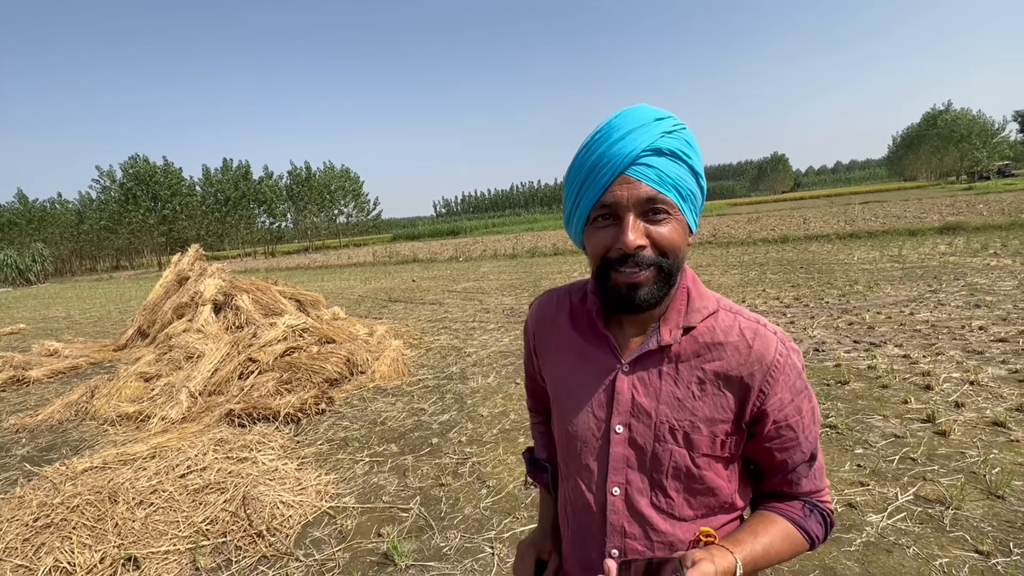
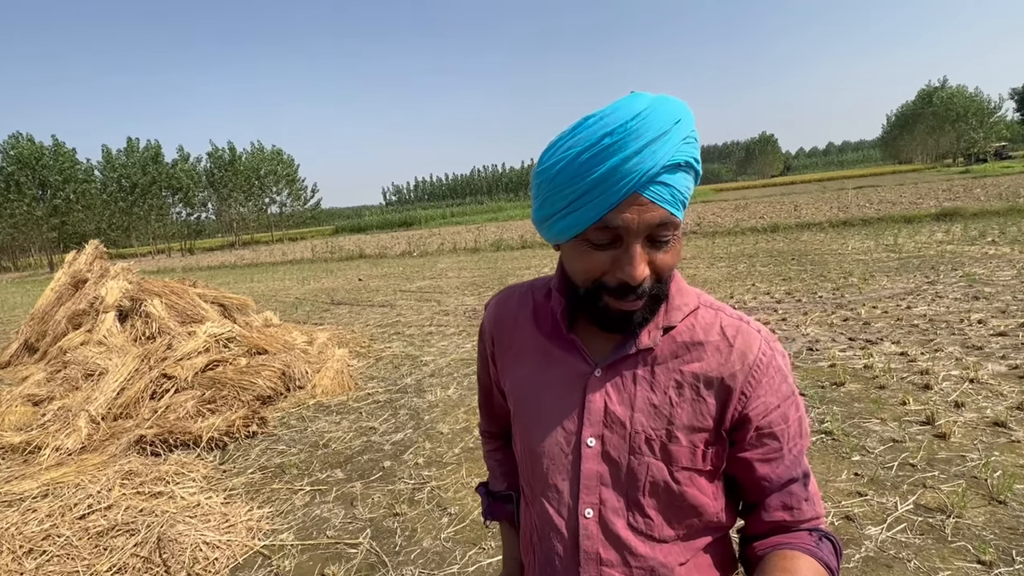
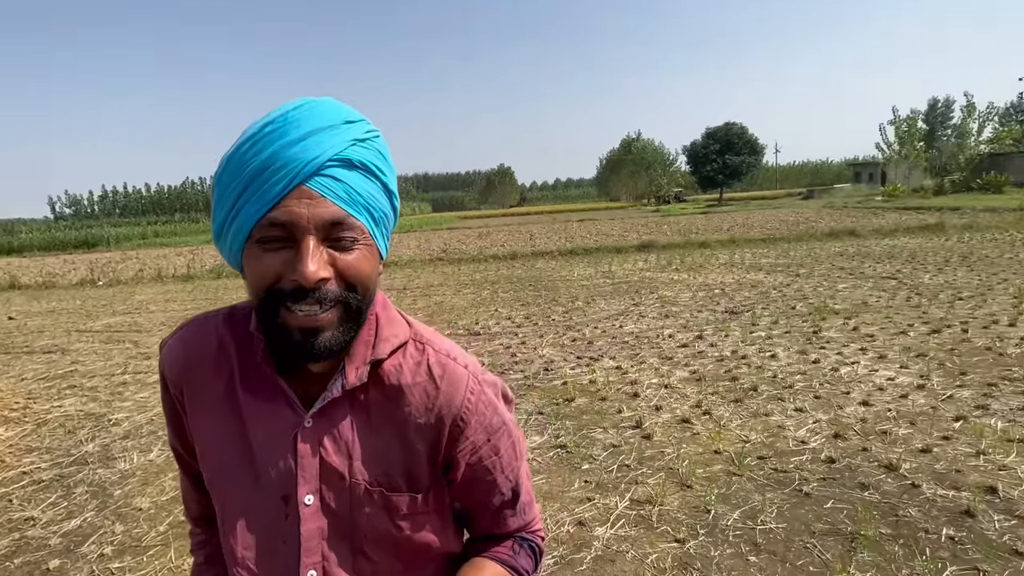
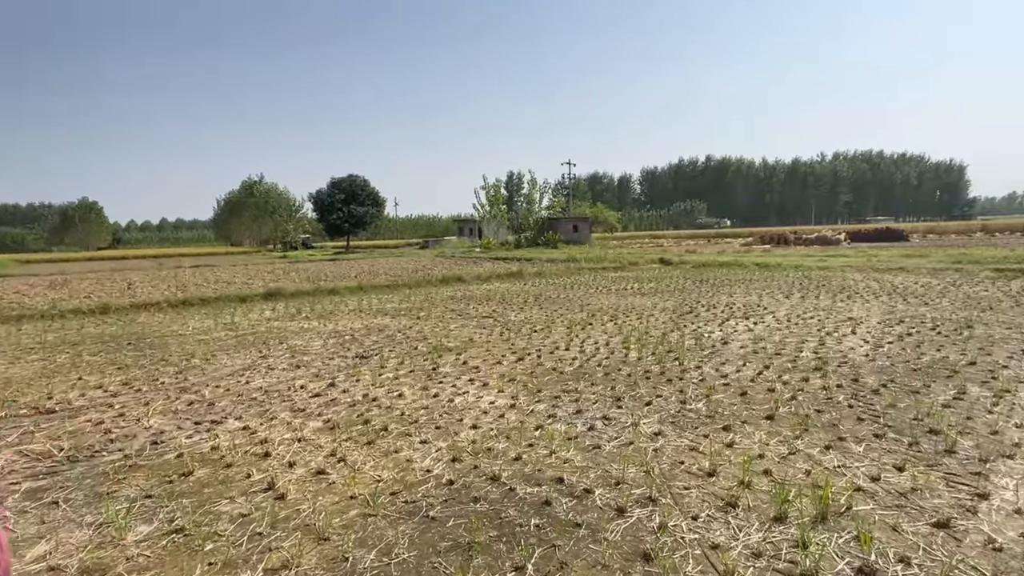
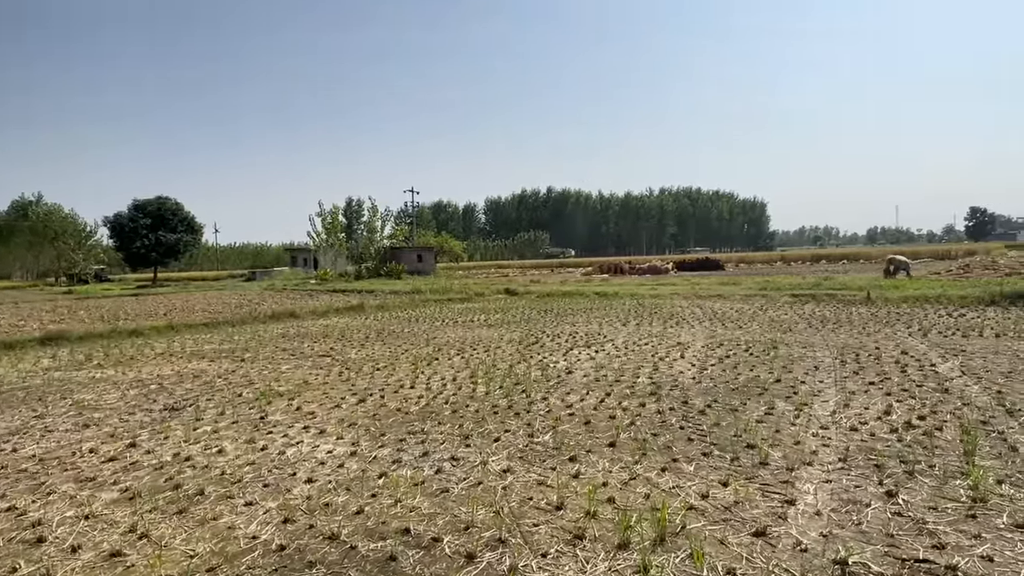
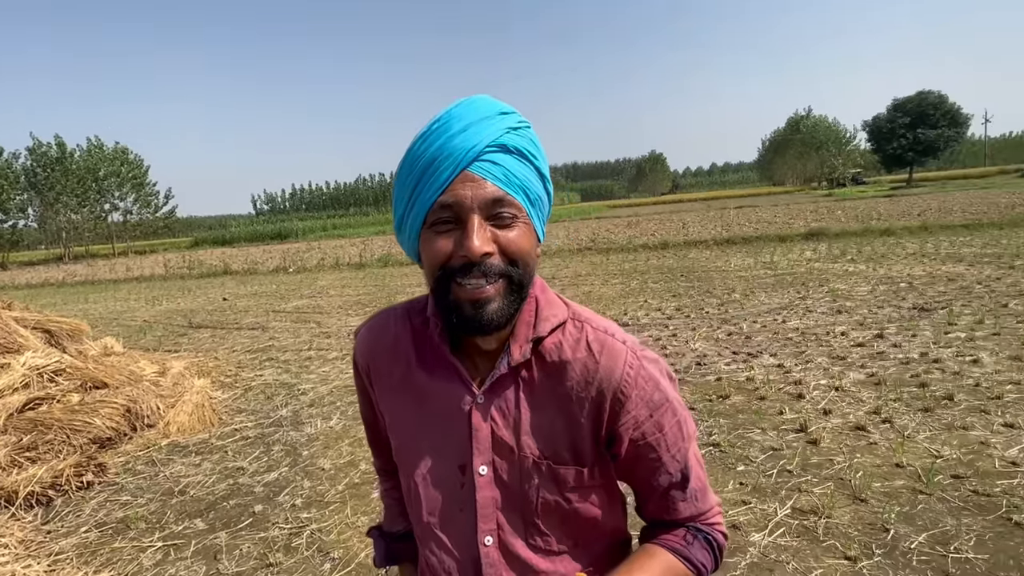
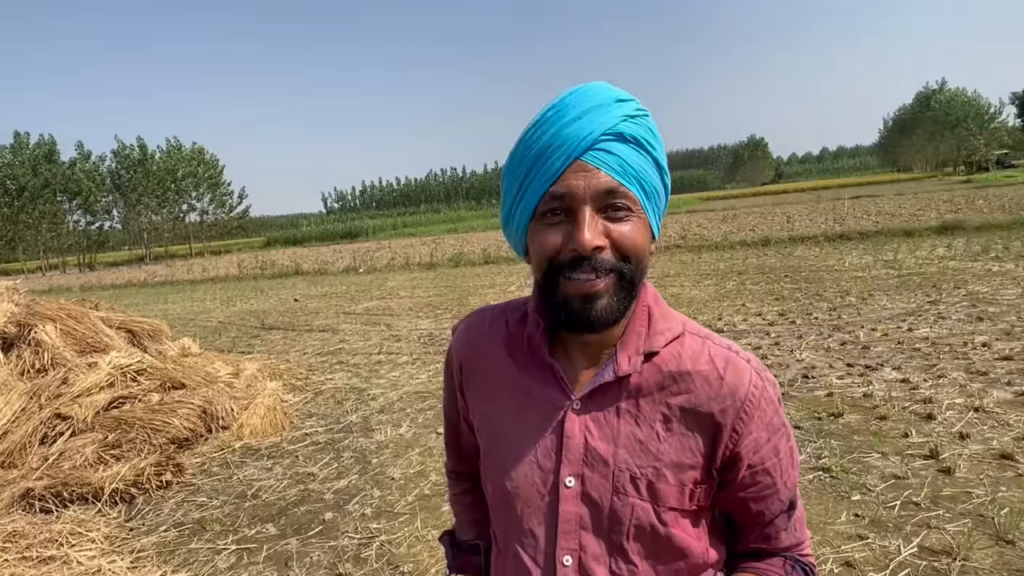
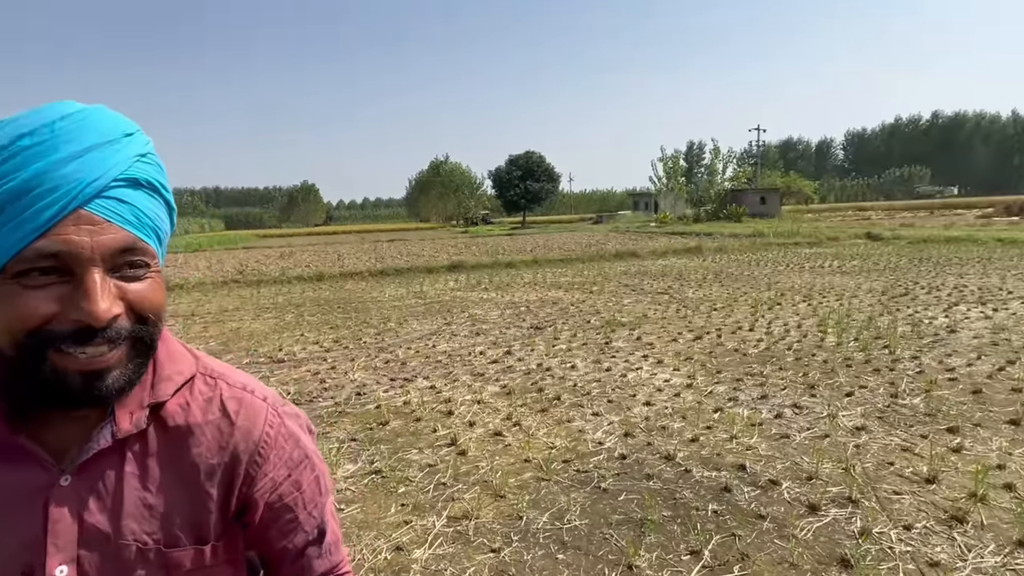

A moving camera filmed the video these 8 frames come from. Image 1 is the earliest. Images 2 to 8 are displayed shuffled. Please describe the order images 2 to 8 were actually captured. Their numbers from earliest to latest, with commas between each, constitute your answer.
2, 7, 6, 3, 8, 4, 5
